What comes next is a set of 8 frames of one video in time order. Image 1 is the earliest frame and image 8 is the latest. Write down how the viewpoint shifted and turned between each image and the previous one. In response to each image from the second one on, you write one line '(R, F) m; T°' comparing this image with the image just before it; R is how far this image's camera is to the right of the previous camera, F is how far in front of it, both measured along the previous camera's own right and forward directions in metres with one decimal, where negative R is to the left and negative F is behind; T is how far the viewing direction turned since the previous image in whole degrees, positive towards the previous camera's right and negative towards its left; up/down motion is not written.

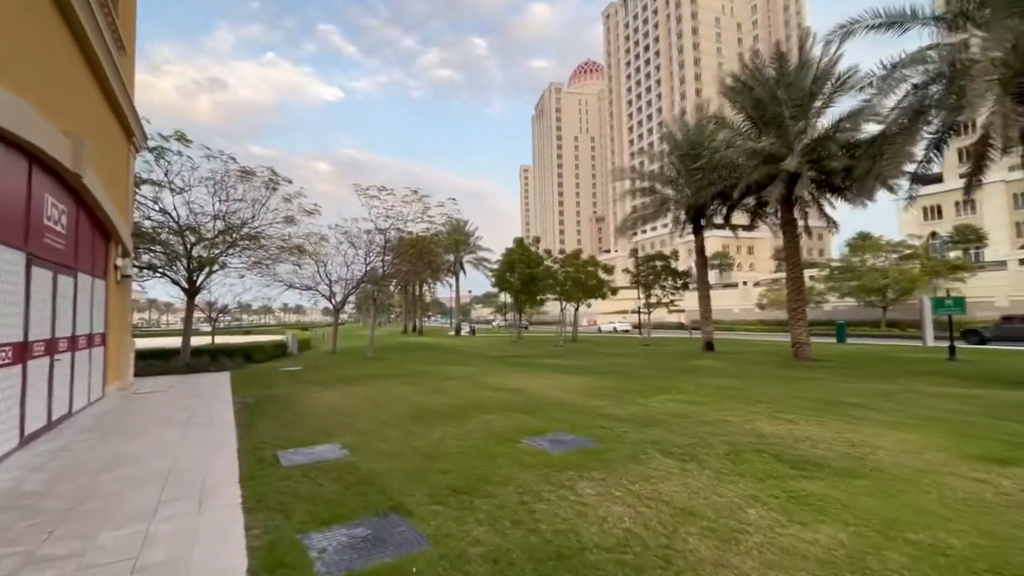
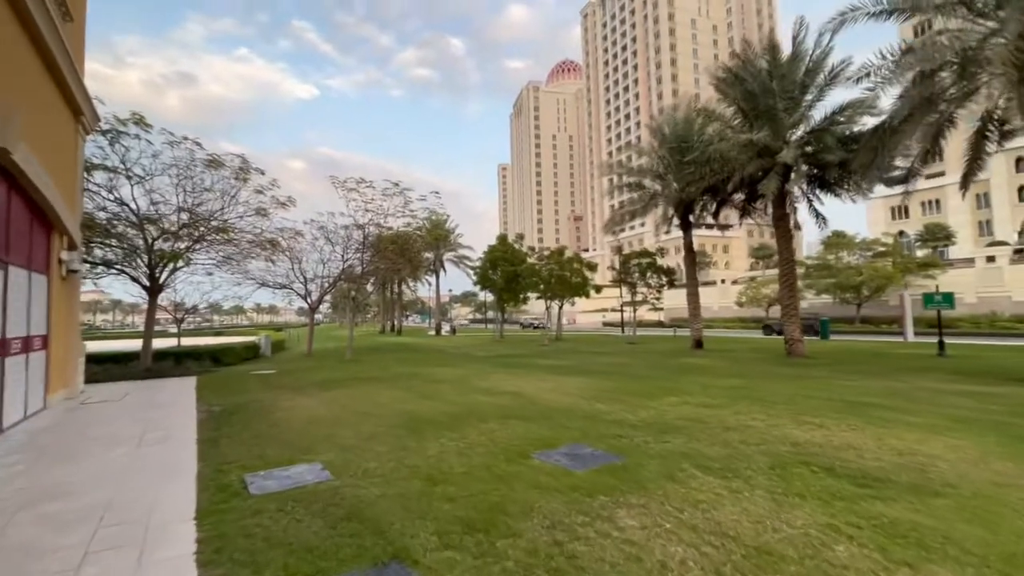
(-0.4, +1.0) m; +3°
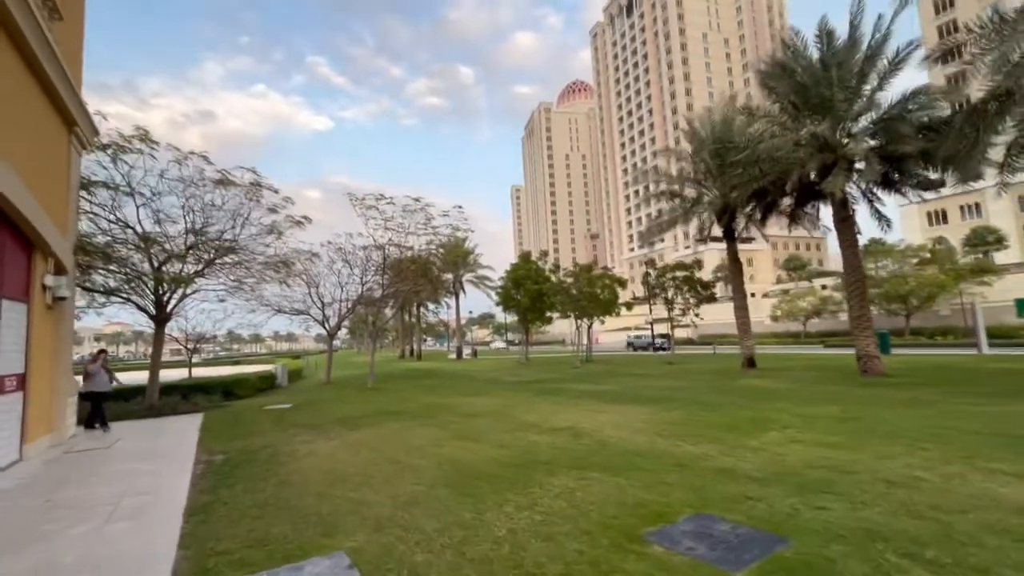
(-0.8, +1.9) m; -2°
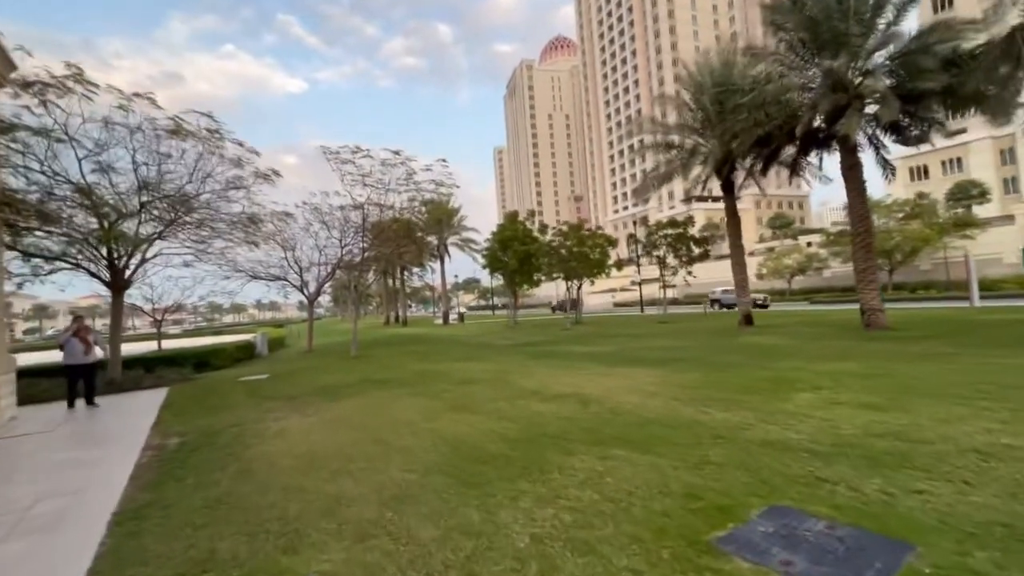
(-0.3, +1.3) m; +2°
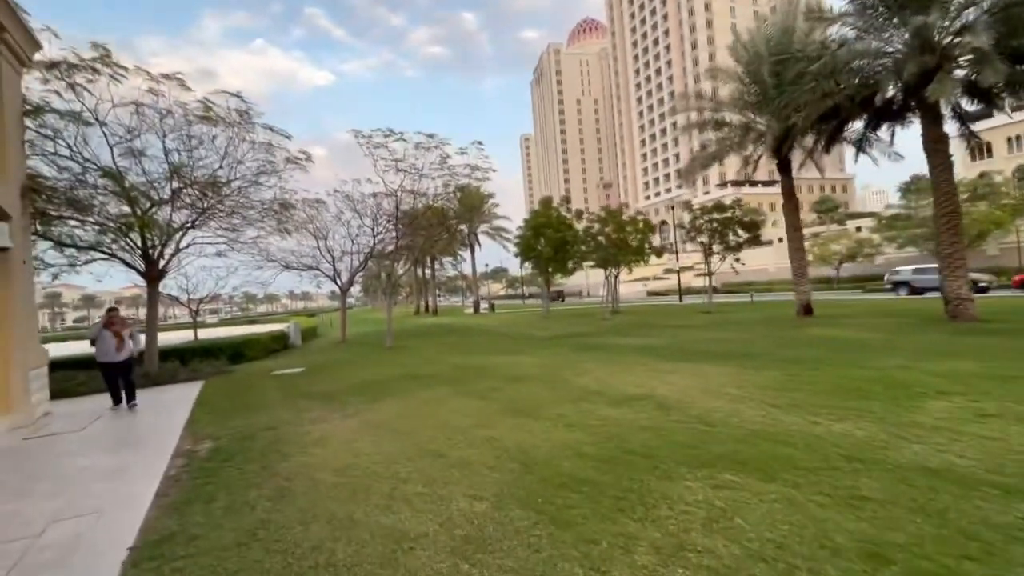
(-0.6, +1.1) m; -3°
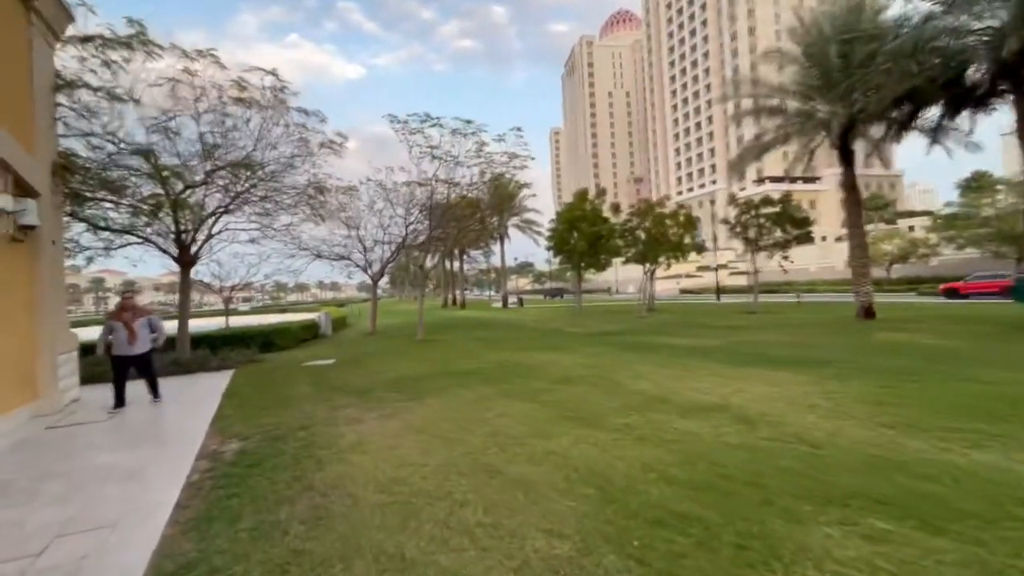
(-0.5, +0.9) m; -3°
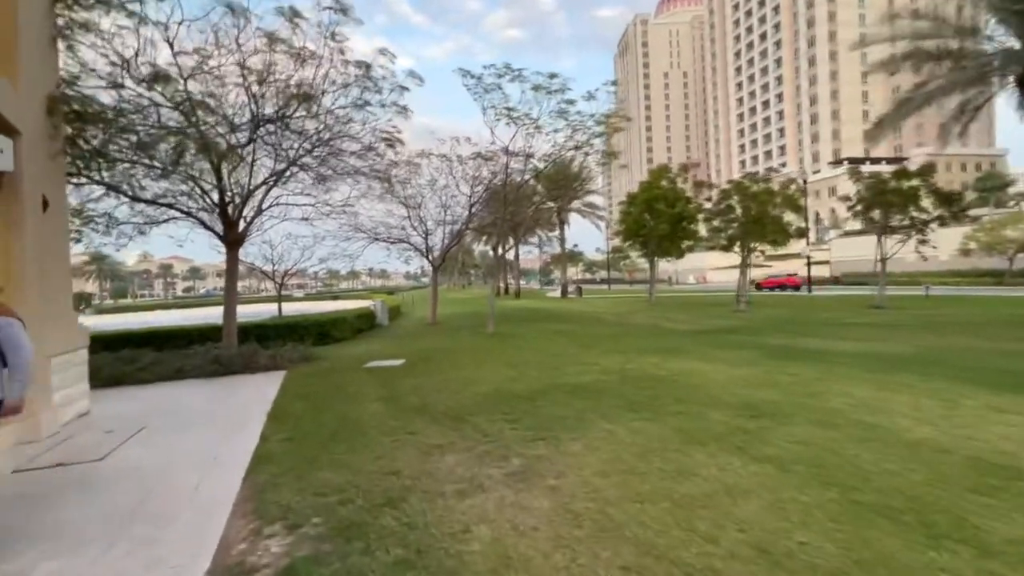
(-1.7, +3.1) m; -5°
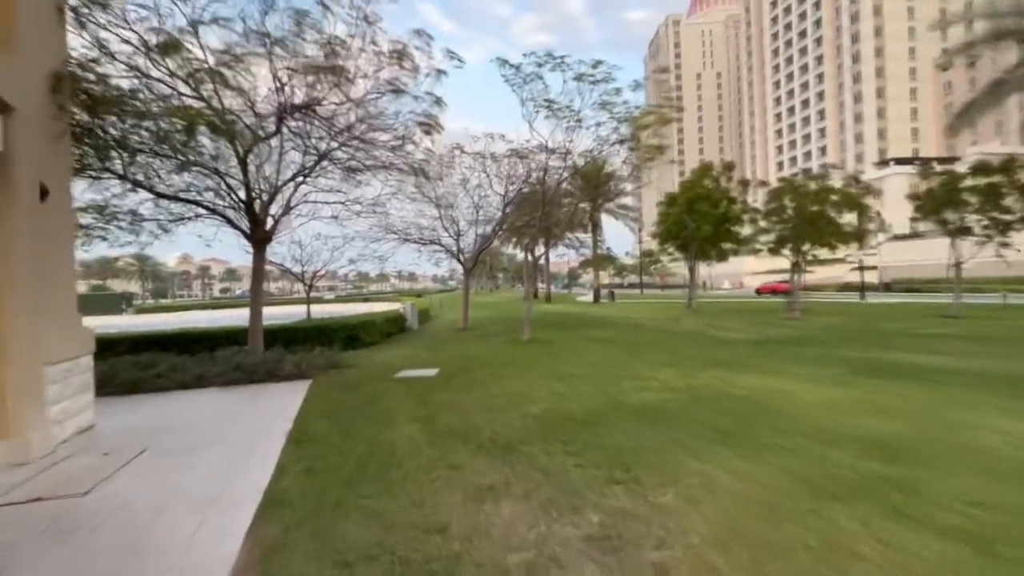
(-0.4, +1.1) m; -3°
